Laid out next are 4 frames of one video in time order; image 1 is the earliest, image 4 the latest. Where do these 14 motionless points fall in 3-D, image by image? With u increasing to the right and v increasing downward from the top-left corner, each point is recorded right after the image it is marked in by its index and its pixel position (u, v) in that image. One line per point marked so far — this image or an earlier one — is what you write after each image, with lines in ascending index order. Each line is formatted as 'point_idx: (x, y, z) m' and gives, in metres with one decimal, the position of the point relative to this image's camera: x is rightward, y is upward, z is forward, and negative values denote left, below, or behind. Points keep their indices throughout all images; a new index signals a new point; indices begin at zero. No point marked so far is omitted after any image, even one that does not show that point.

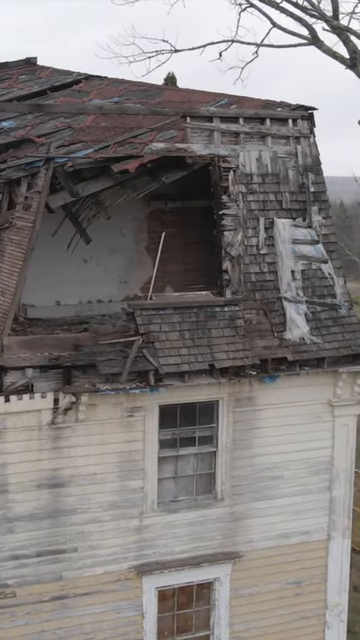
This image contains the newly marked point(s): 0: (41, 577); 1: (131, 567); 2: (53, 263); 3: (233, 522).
0: (-1.5, -2.7, +8.9) m
1: (-0.5, -2.7, +9.3) m
2: (-1.8, +0.8, +11.7) m
3: (+0.6, -2.3, +9.7) m
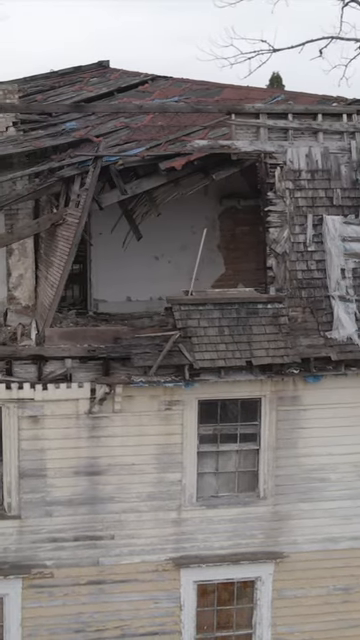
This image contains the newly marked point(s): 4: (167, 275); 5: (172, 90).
0: (-1.1, -2.7, +9.3) m
1: (-0.1, -2.7, +9.5) m
2: (-0.8, +0.9, +12.0) m
3: (+1.1, -2.3, +9.6) m
4: (-0.2, +0.6, +12.2) m
5: (-0.1, +3.0, +10.8) m
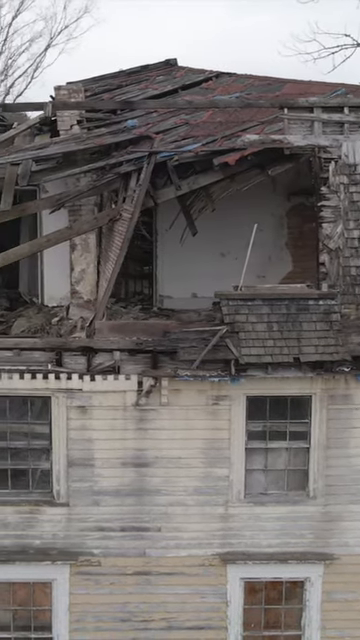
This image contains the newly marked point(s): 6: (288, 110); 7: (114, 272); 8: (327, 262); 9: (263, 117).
0: (-0.6, -2.6, +9.4) m
1: (+0.4, -2.6, +9.5) m
2: (+0.2, +0.9, +12.1) m
3: (+1.7, -2.3, +9.5) m
4: (+0.8, +0.7, +12.2) m
5: (+0.7, +3.0, +10.8) m
6: (+1.2, +2.3, +9.4) m
7: (-0.7, +0.5, +9.2) m
8: (+1.6, +0.6, +9.3) m
9: (+1.0, +2.4, +10.0) m
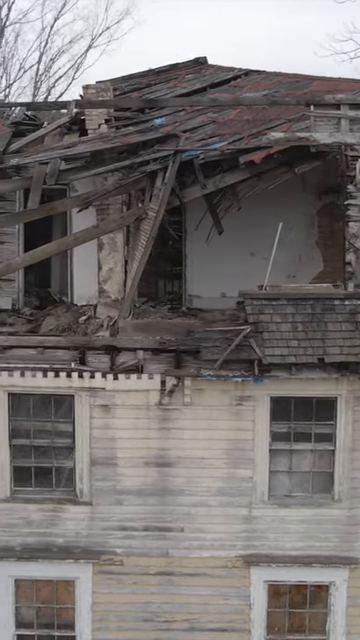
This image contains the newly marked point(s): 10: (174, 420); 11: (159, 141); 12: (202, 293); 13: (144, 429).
0: (-0.3, -2.6, +9.4) m
1: (+0.7, -2.6, +9.4) m
2: (+0.6, +0.9, +12.0) m
3: (+1.9, -2.3, +9.3) m
4: (+1.2, +0.7, +12.1) m
5: (+1.1, +3.0, +10.7) m
6: (+1.5, +2.3, +9.2) m
7: (-0.5, +0.5, +9.2) m
8: (+1.9, +0.6, +9.1) m
9: (+1.3, +2.4, +9.9) m
10: (-0.1, -1.1, +9.1) m
11: (-0.3, +2.2, +10.3) m
12: (+0.3, +0.4, +12.1) m
13: (-0.4, -1.2, +9.1) m
